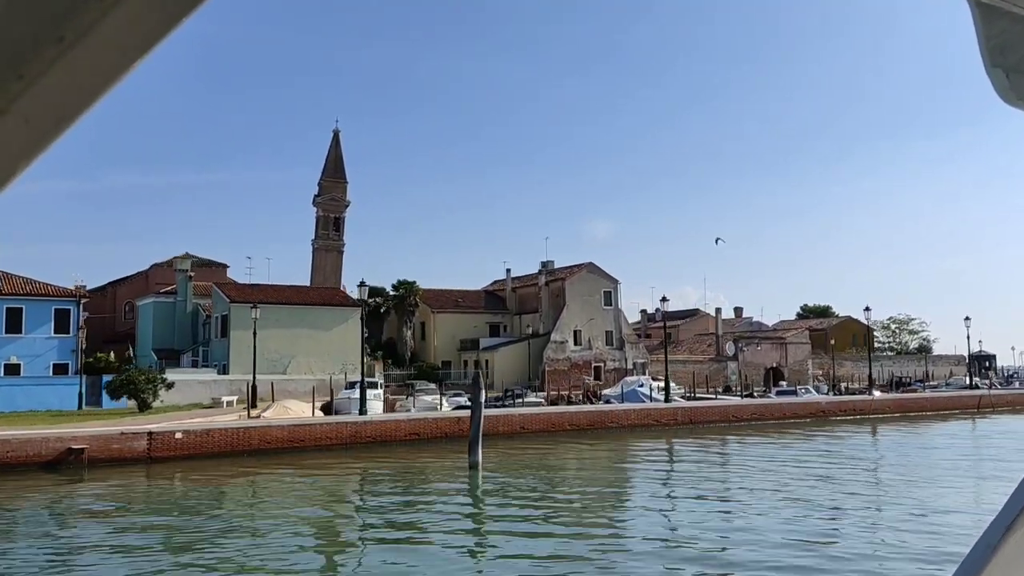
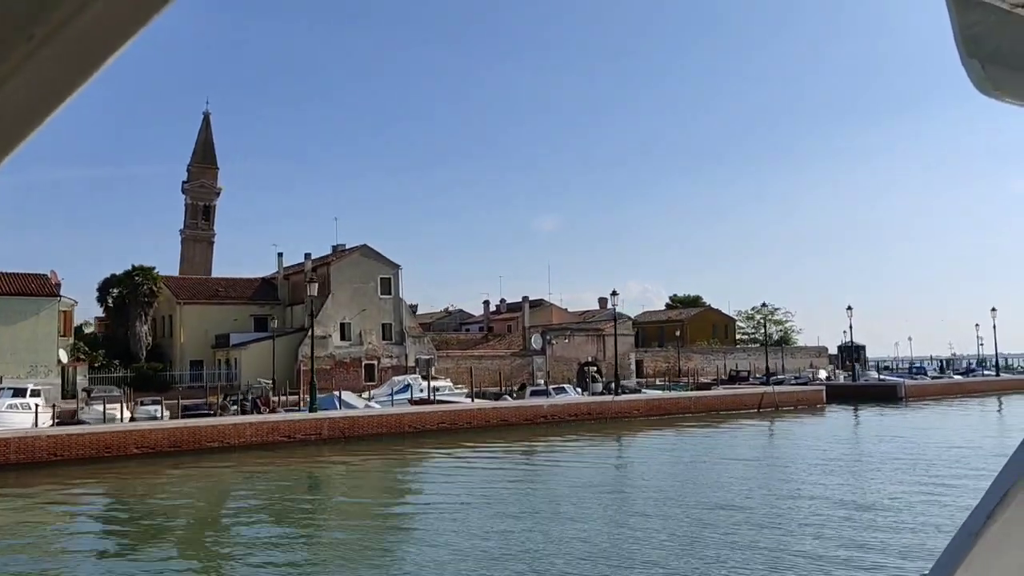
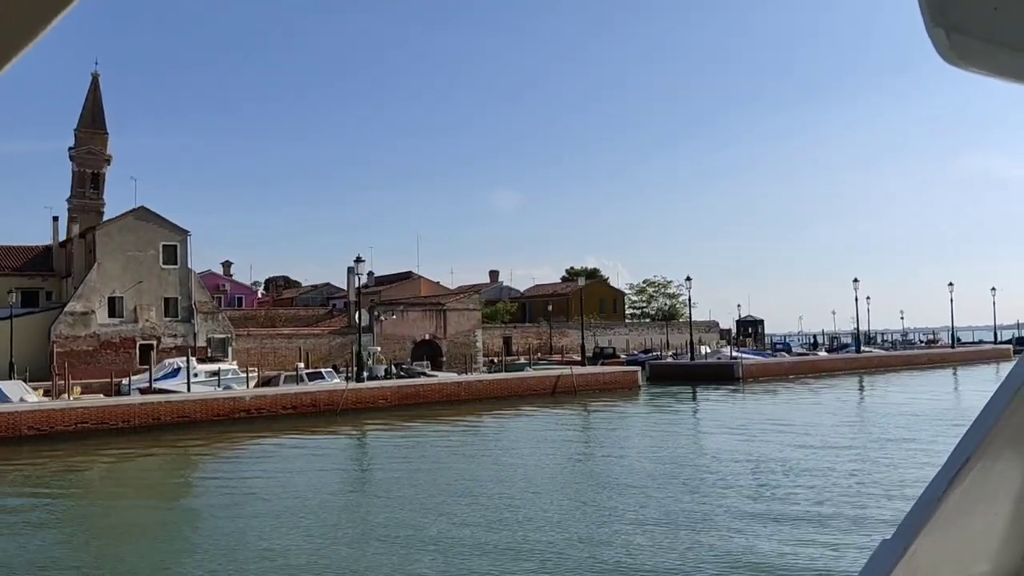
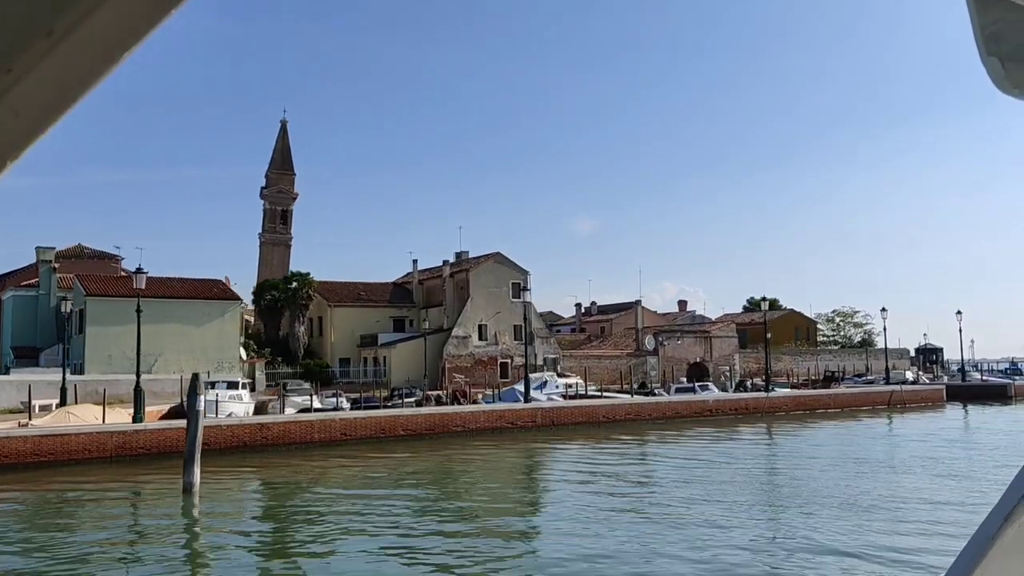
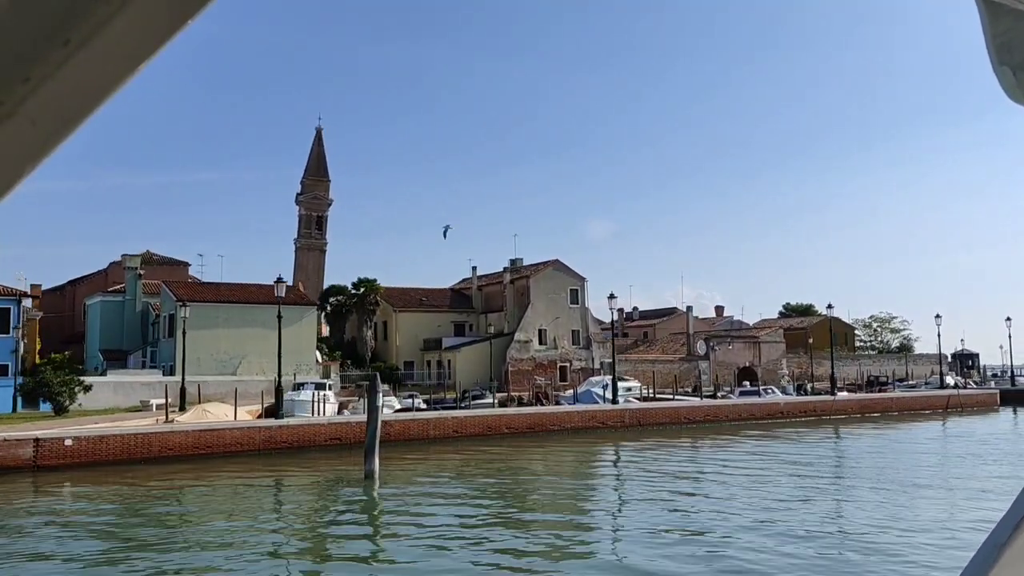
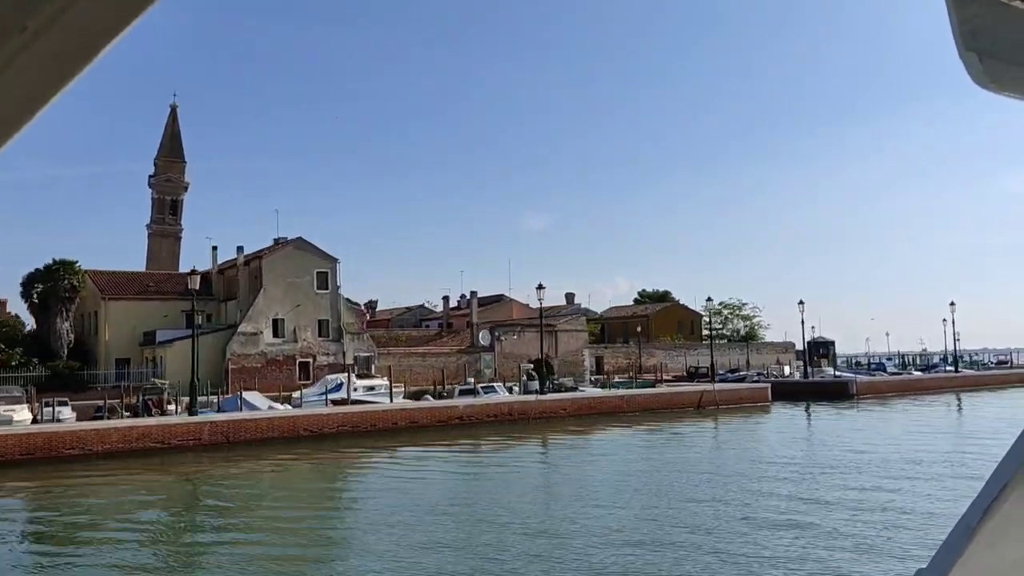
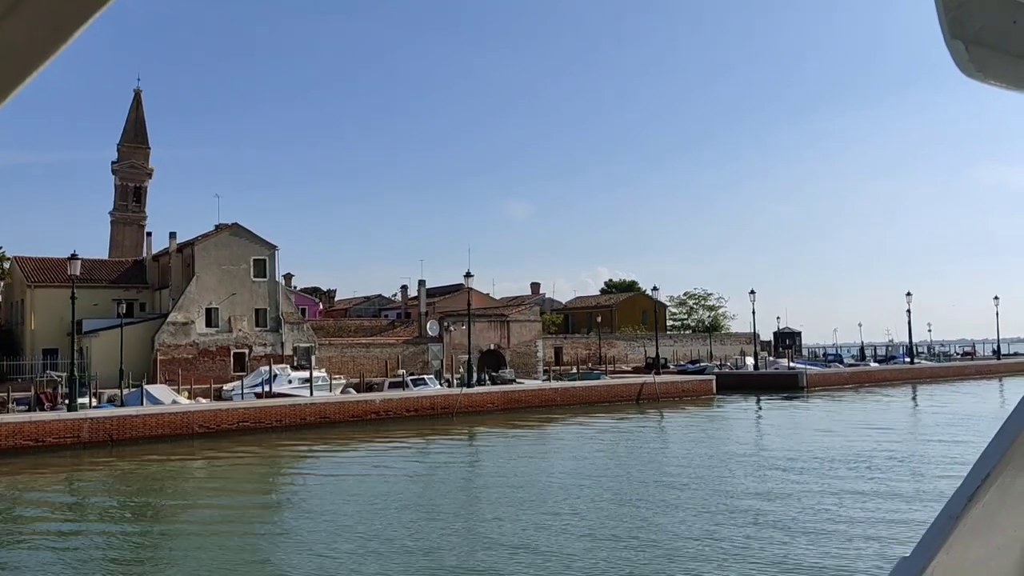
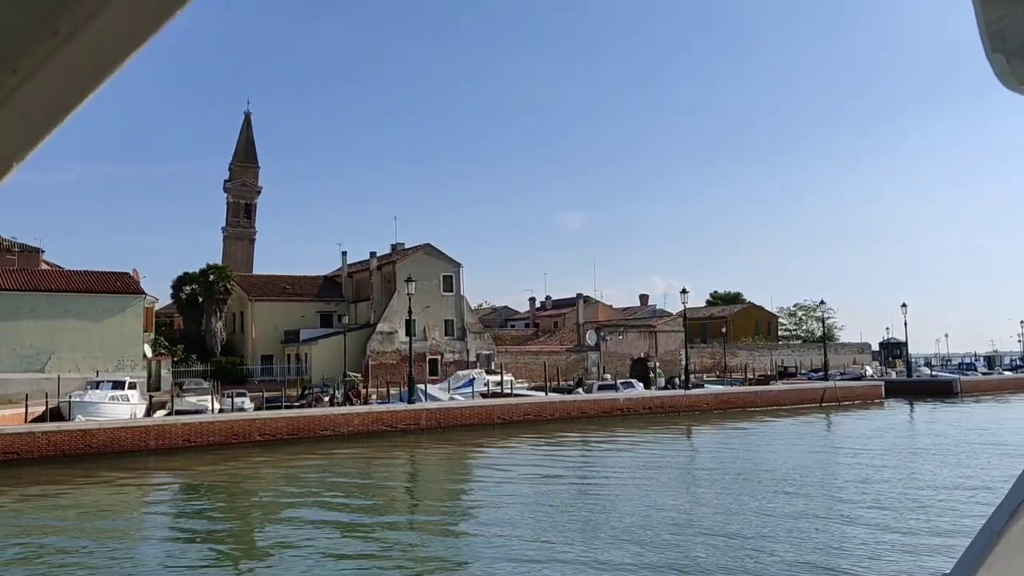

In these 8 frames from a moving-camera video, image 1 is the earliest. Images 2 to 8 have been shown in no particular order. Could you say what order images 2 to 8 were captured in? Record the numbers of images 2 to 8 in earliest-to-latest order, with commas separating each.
5, 4, 8, 2, 6, 7, 3
